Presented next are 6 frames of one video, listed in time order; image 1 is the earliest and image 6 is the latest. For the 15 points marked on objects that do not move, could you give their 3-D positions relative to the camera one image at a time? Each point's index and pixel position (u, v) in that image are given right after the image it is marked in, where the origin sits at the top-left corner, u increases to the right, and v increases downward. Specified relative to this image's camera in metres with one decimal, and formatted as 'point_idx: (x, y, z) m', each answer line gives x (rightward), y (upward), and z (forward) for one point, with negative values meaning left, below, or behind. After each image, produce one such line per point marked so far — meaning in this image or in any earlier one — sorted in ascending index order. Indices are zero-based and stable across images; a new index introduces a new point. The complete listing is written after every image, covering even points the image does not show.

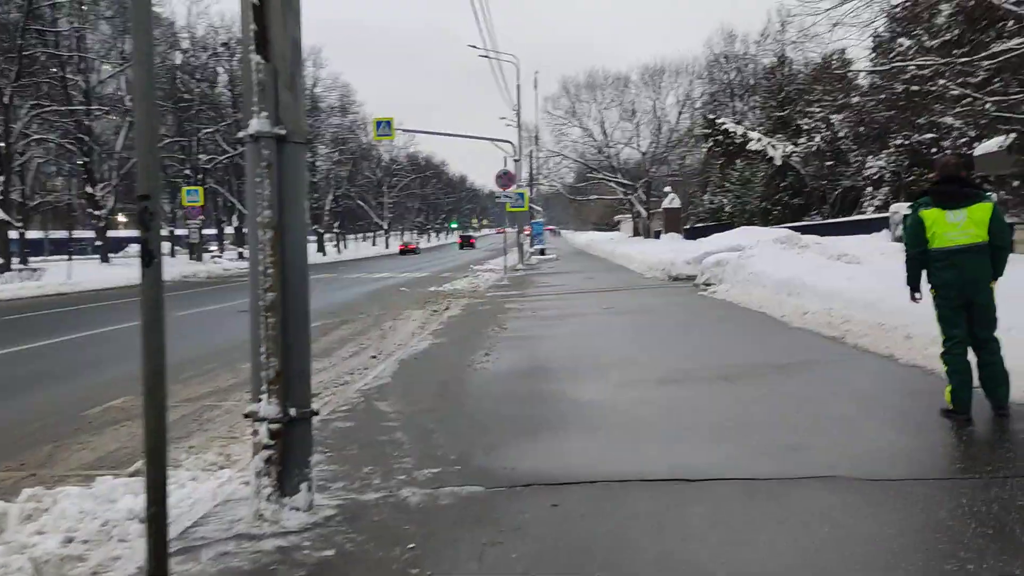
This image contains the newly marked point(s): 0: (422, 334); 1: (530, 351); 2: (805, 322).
0: (-1.4, -0.7, +13.6) m
1: (+0.2, -0.8, +11.0) m
2: (+3.9, -0.5, +11.2) m
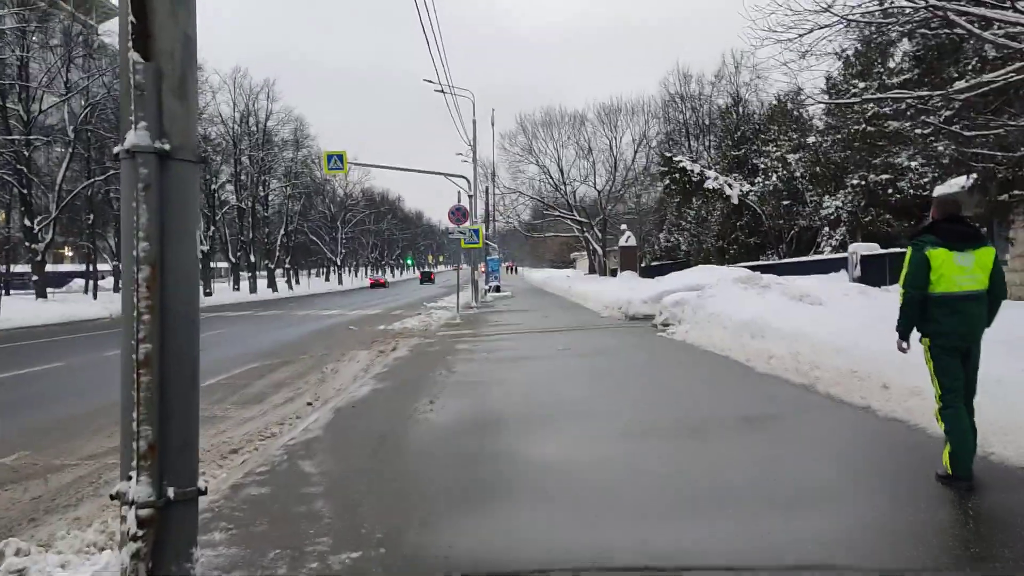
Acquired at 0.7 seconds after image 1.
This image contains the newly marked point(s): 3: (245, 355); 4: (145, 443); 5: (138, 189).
0: (-2.2, -1.3, +12.7) m
1: (-0.4, -1.3, +10.2) m
2: (+3.2, -1.0, +10.6) m
3: (-5.4, -1.4, +17.4) m
4: (-1.5, -0.6, +3.5) m
5: (-1.5, +0.4, +3.5) m
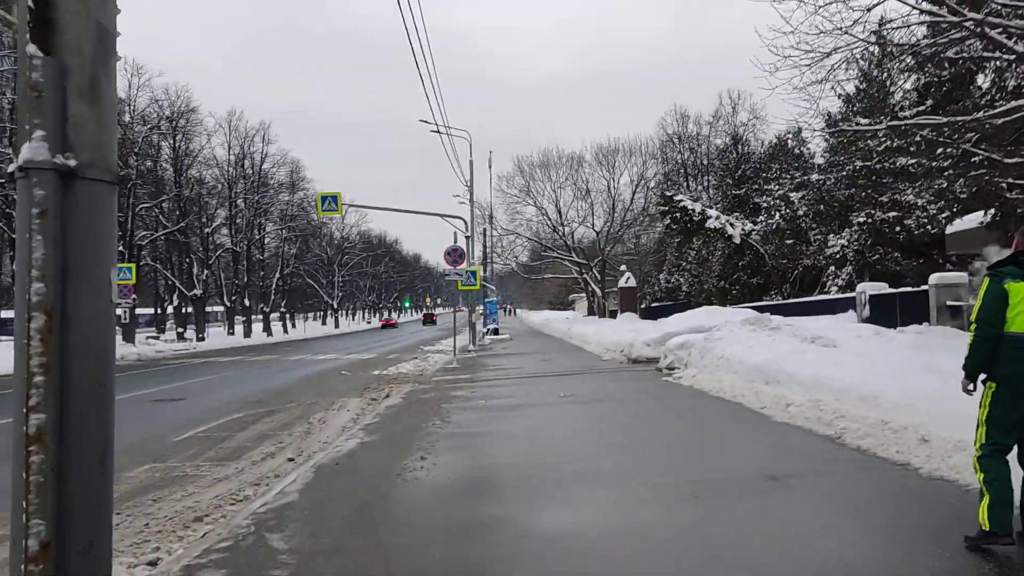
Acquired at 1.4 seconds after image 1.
0: (-2.2, -1.9, +11.9) m
1: (-0.4, -1.8, +9.3) m
2: (+3.2, -1.5, +9.8) m
3: (-5.4, -2.2, +16.5) m
4: (-1.5, -0.8, +2.7) m
5: (-1.6, +0.2, +2.8) m
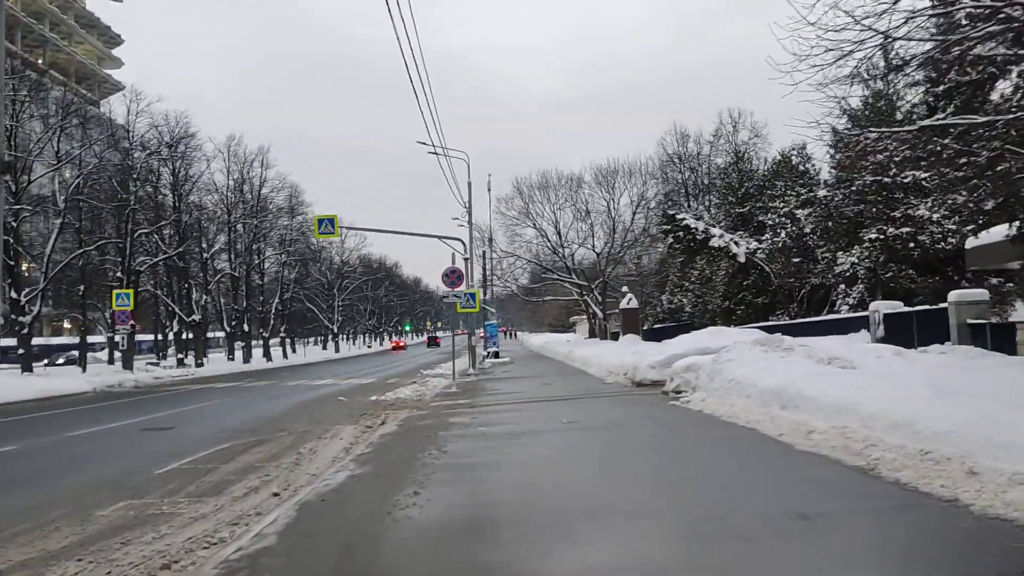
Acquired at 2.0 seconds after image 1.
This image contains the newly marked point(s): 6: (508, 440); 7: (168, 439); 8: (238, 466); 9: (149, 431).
0: (-2.2, -2.2, +11.2) m
1: (-0.4, -2.0, +8.6) m
2: (+3.2, -1.7, +9.1) m
3: (-5.4, -2.7, +15.8) m
4: (-1.5, -0.8, +2.0) m
5: (-1.6, +0.2, +2.1) m
6: (0.0, -2.1, +12.0) m
7: (-6.1, -2.7, +15.2) m
8: (-3.6, -2.4, +11.3) m
9: (-6.9, -2.7, +16.4) m
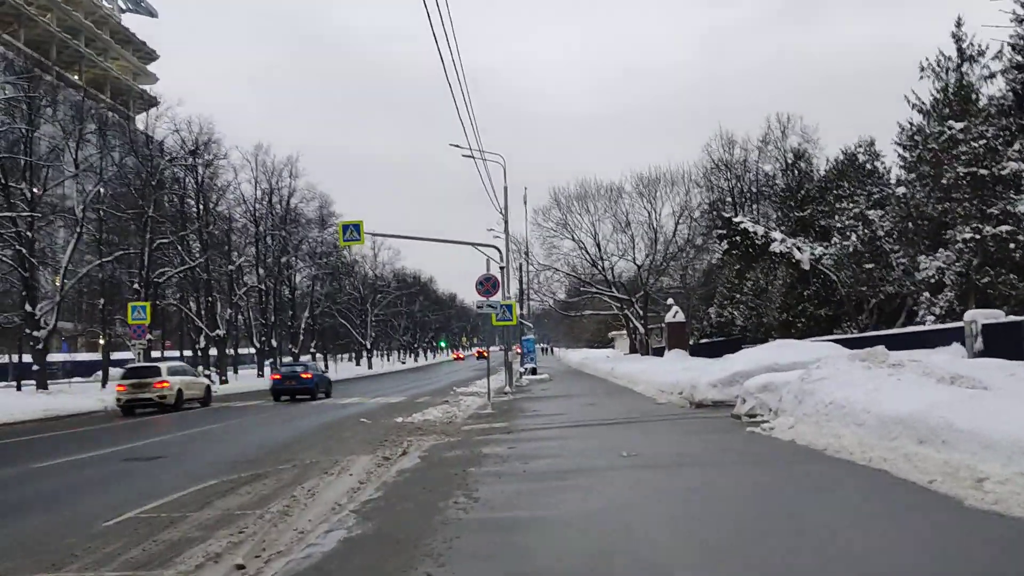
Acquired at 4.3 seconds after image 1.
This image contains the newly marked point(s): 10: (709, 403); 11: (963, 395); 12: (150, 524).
0: (-1.7, -2.2, +8.6) m
1: (0.0, -1.9, +6.0) m
2: (+3.6, -1.6, +6.3) m
3: (-4.7, -2.8, +13.4) m
4: (-1.4, -0.7, -0.5) m
5: (-1.4, +0.4, -0.4) m
6: (+0.5, -2.1, +9.4) m
7: (-5.5, -2.8, +12.9) m
8: (-3.1, -2.4, +8.9) m
9: (-6.2, -2.8, +14.0) m
10: (+4.3, -2.5, +18.4) m
11: (+5.0, -1.2, +9.5) m
12: (-3.6, -2.3, +8.5) m
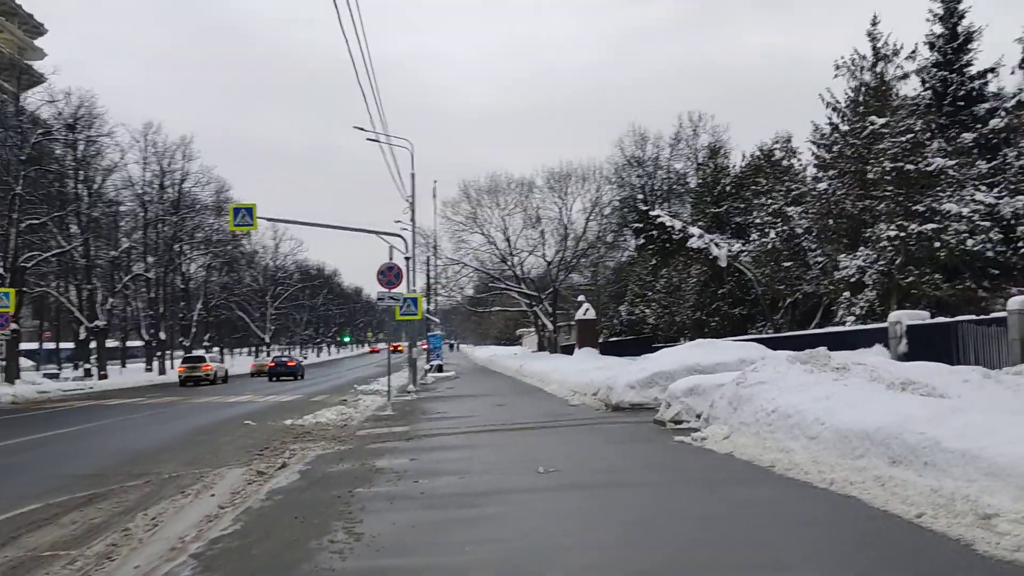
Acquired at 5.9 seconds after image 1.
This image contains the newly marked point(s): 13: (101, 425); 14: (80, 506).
0: (-2.5, -2.0, +6.7) m
1: (-0.6, -1.8, +4.3) m
2: (+3.0, -1.5, +5.0) m
3: (-6.1, -2.5, +11.1) m
4: (-1.2, -0.5, -2.3) m
5: (-1.3, +0.5, -2.3) m
6: (-0.4, -2.0, +7.7) m
7: (-6.8, -2.5, +10.5) m
8: (-4.0, -2.1, +6.7) m
9: (-7.6, -2.5, +11.6) m
10: (+2.3, -2.3, +17.0) m
11: (+4.1, -1.1, +8.3) m
12: (-4.5, -2.1, +6.4) m
13: (-9.5, -3.1, +19.6) m
14: (-4.6, -2.3, +9.2) m
